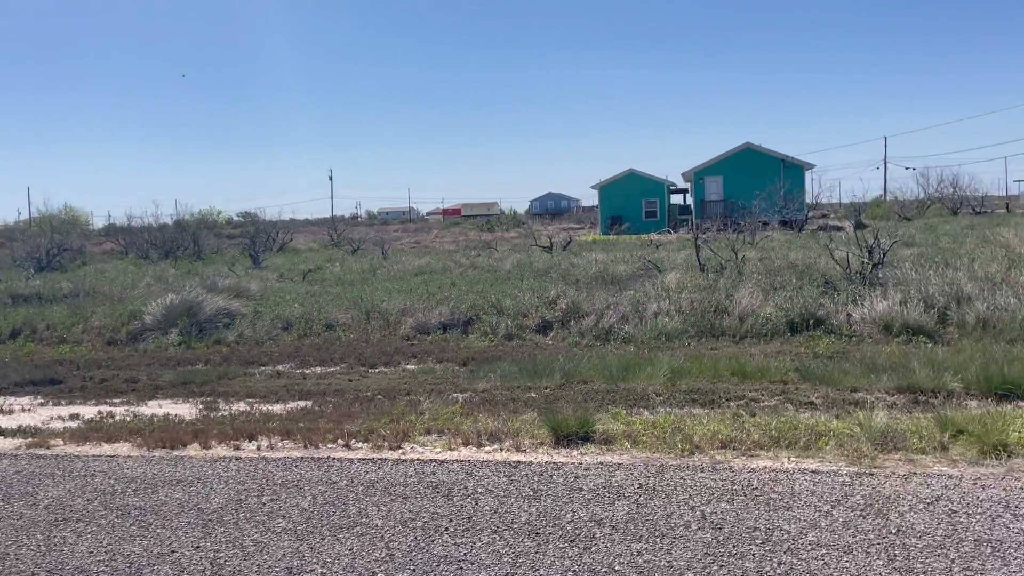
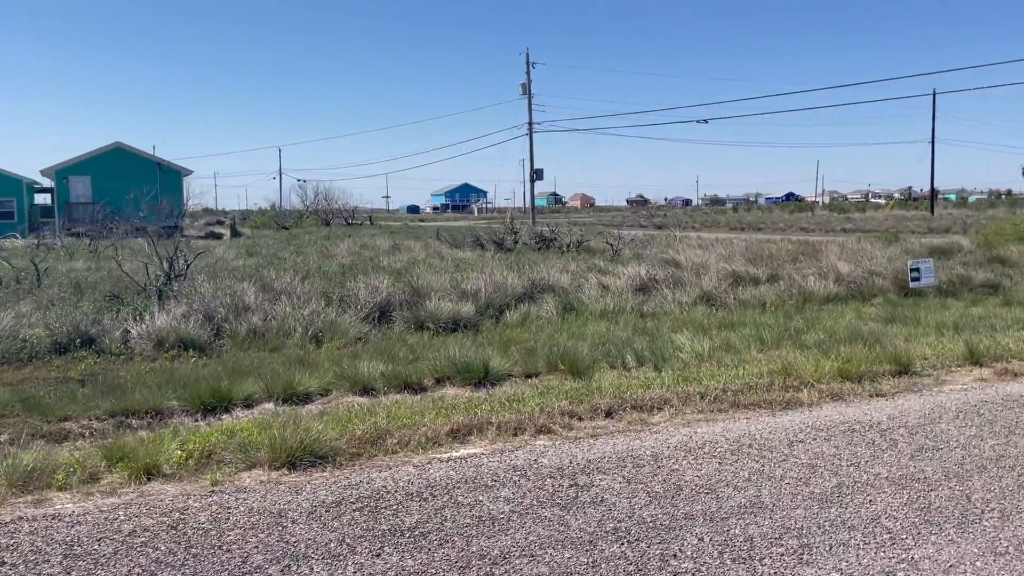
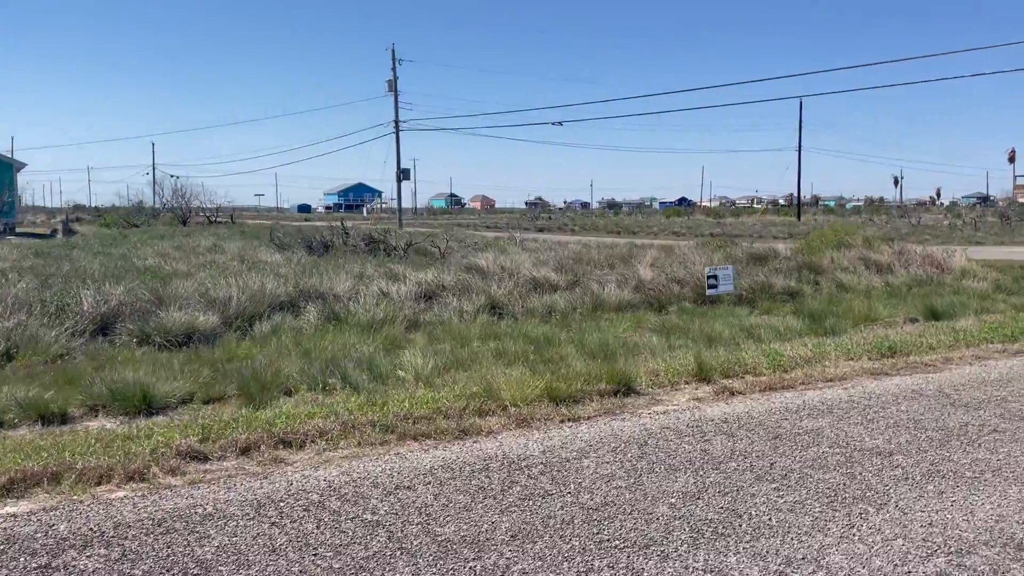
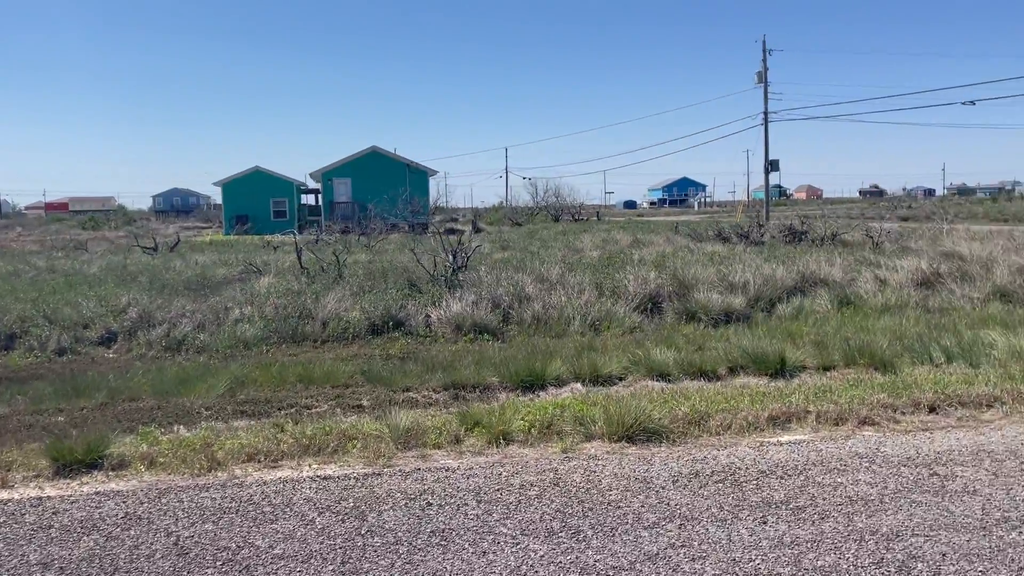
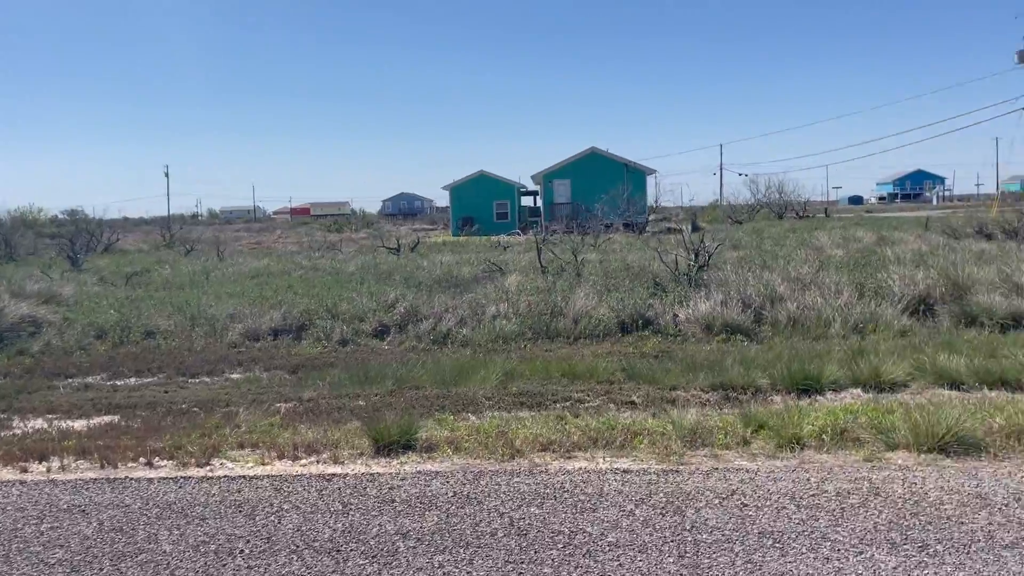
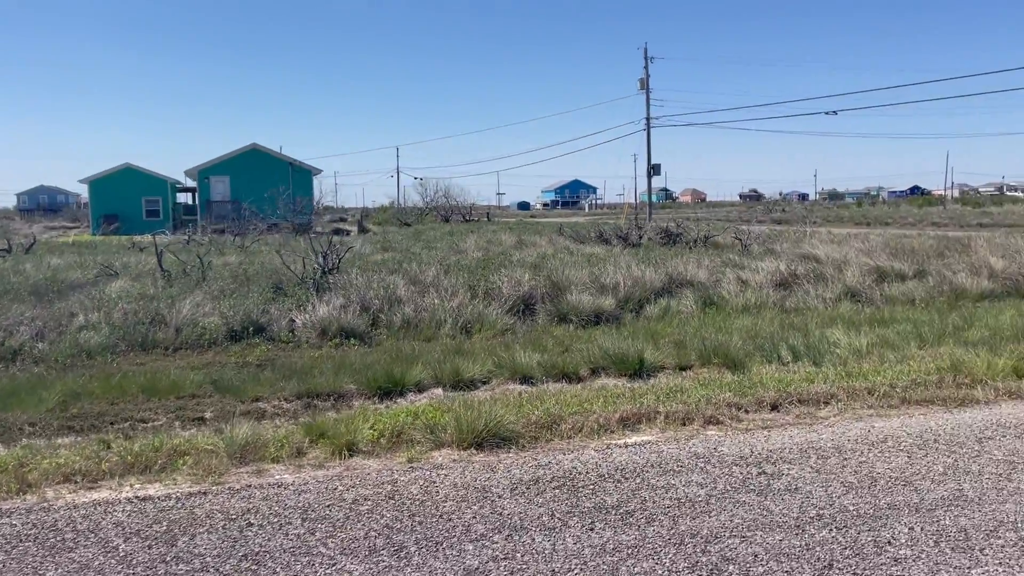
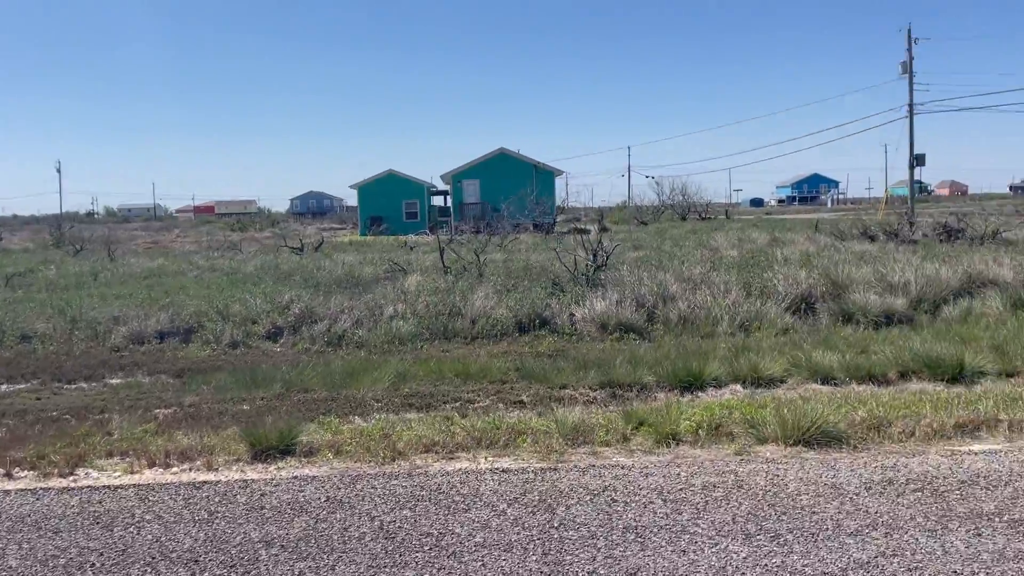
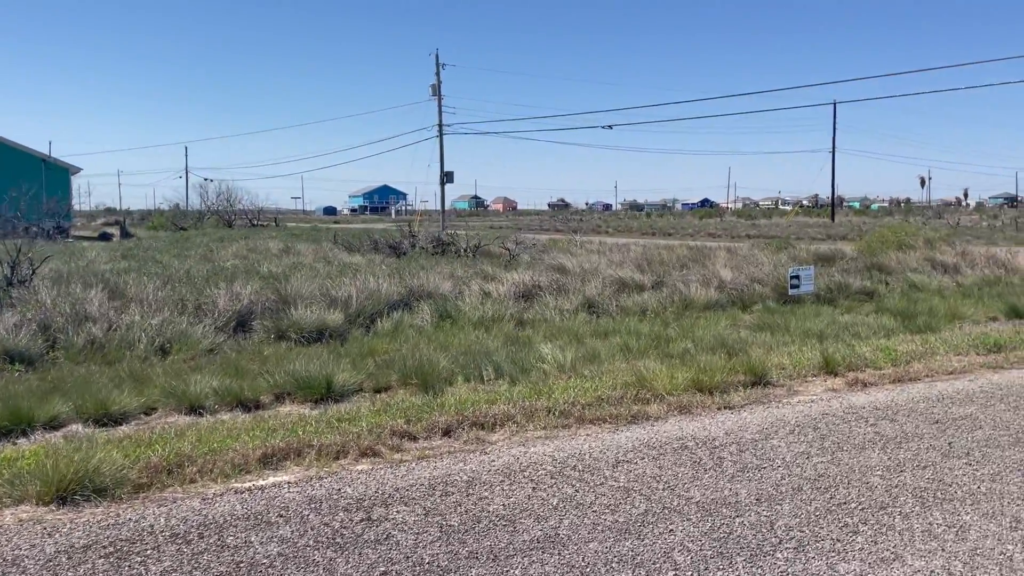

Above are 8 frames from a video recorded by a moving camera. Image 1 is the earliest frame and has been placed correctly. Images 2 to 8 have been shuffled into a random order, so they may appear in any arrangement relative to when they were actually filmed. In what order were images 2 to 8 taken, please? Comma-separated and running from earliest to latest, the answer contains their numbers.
5, 7, 4, 6, 2, 8, 3
